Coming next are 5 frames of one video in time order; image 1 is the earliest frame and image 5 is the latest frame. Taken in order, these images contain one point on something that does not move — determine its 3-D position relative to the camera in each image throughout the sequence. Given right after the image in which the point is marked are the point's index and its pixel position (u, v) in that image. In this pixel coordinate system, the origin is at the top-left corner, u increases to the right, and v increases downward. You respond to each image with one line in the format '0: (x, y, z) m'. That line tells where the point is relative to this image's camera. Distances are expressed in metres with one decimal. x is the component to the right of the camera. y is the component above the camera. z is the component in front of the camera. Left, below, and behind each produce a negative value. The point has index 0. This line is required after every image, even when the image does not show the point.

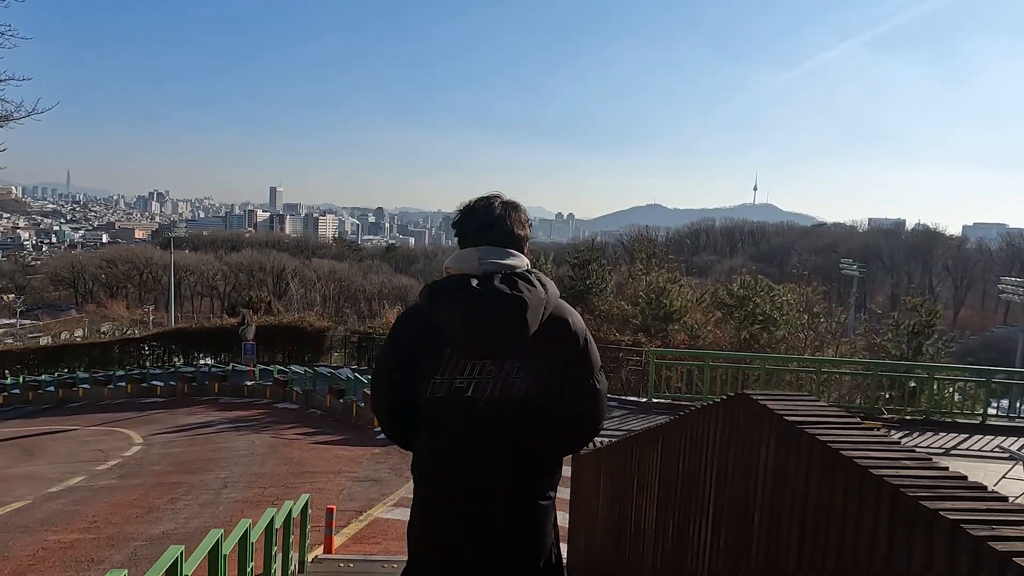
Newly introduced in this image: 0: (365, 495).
0: (-1.7, -2.4, +7.1) m
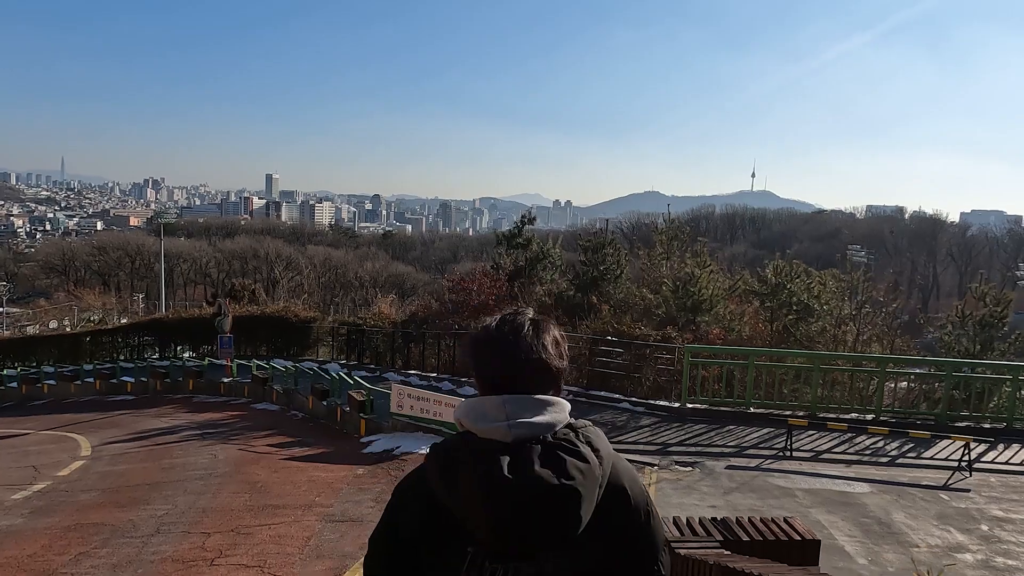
0: (-1.5, -2.2, +5.4) m
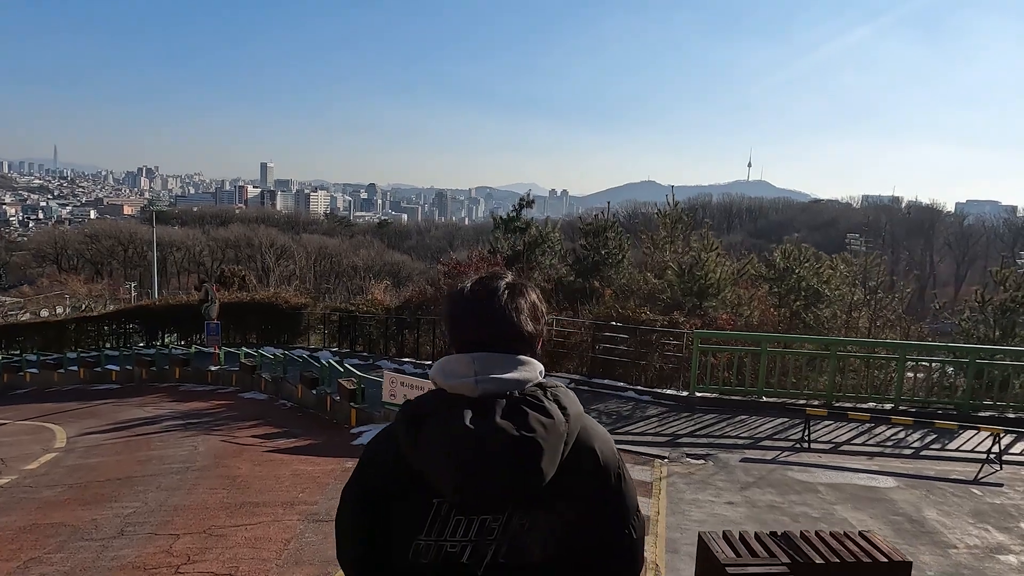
0: (-1.5, -2.1, +4.8) m
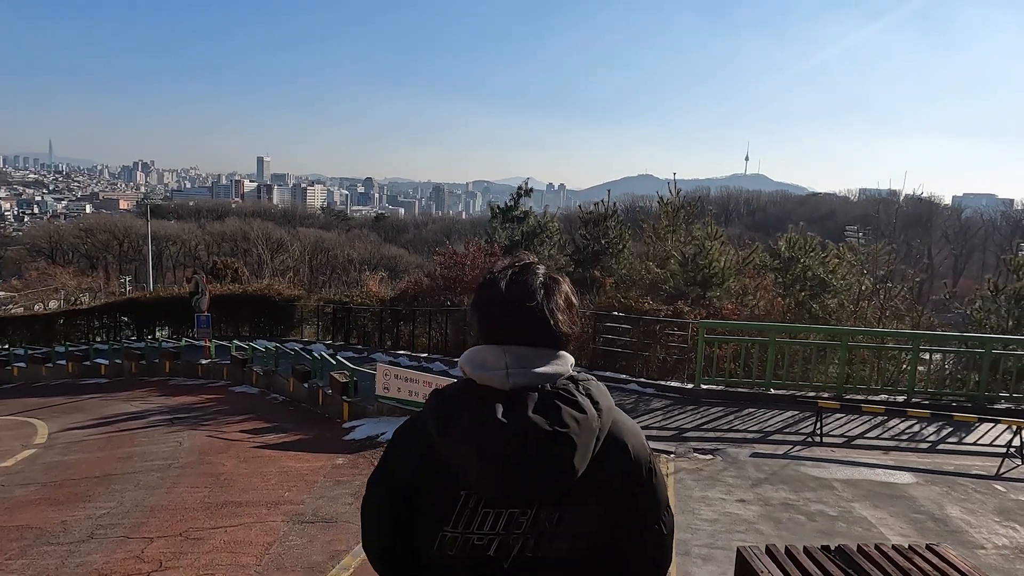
0: (-1.5, -1.9, +4.4) m
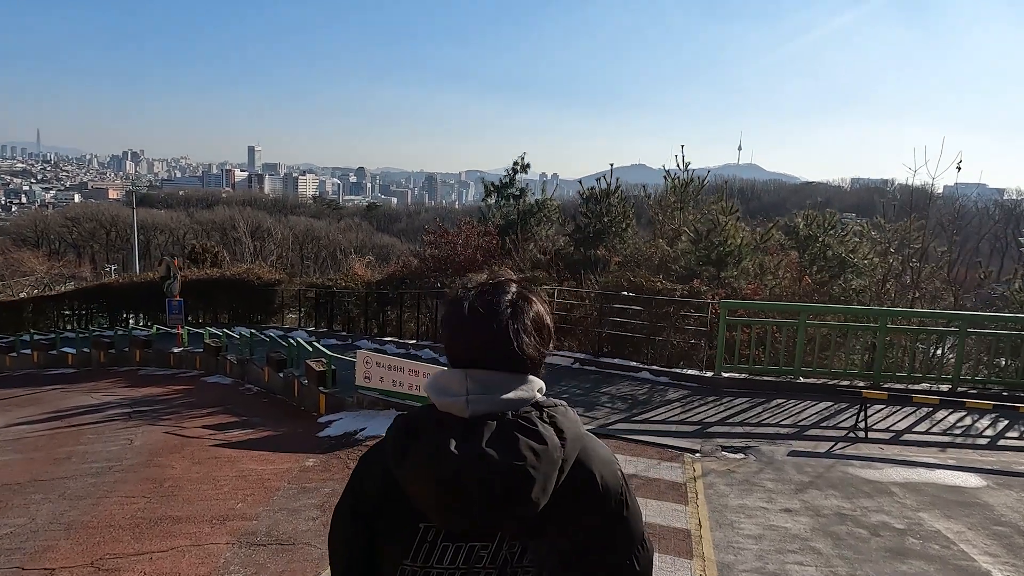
0: (-1.5, -1.7, +3.4) m
